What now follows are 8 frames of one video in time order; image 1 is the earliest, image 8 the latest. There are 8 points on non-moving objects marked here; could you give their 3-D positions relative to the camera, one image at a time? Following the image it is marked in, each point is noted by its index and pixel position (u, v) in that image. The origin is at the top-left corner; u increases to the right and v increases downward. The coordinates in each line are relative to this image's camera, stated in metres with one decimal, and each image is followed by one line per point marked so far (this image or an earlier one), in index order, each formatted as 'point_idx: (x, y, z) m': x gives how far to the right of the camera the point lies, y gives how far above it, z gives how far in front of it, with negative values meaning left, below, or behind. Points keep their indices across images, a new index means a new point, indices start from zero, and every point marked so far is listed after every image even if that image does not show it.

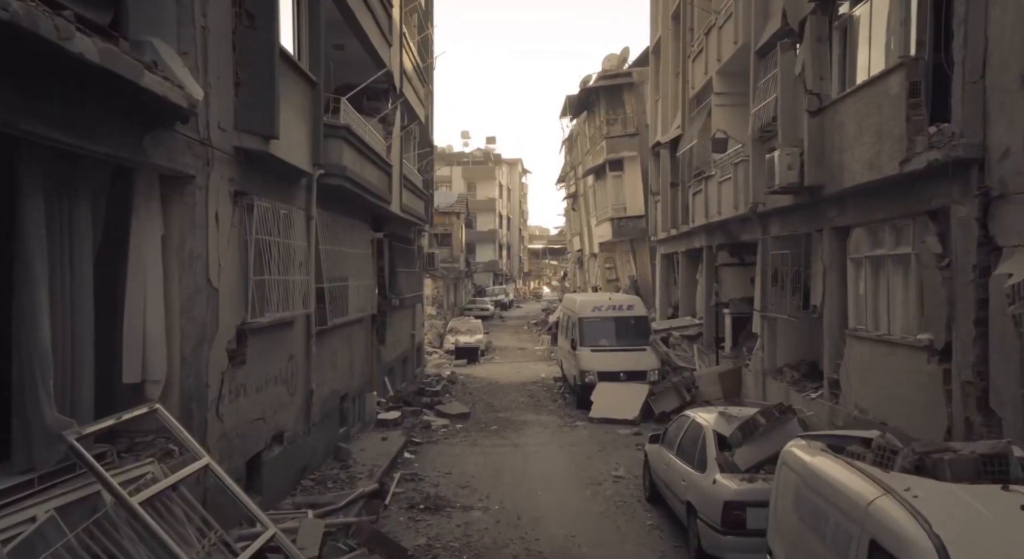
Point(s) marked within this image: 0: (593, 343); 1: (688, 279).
0: (+1.6, -1.3, +16.4) m
1: (+4.2, 0.0, +19.3) m
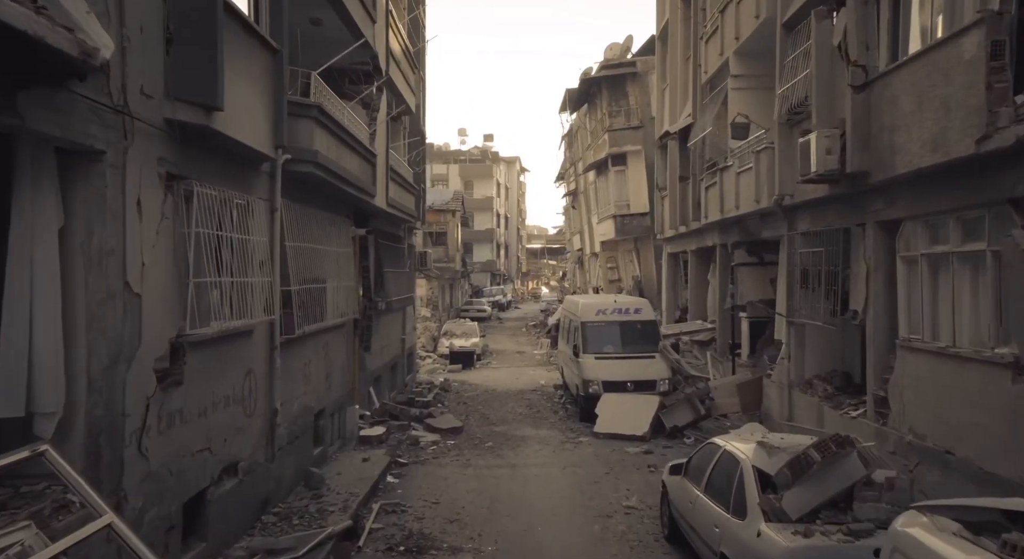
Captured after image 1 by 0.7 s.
0: (+1.6, -1.3, +15.1) m
1: (+4.1, 0.0, +18.0) m
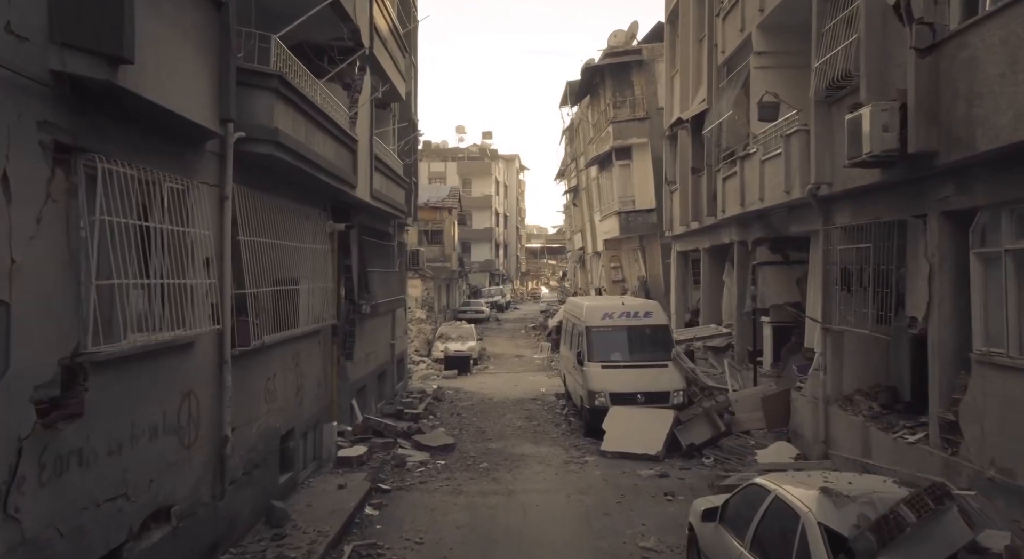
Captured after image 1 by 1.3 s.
0: (+1.5, -1.3, +13.7) m
1: (+4.1, 0.0, +16.7) m
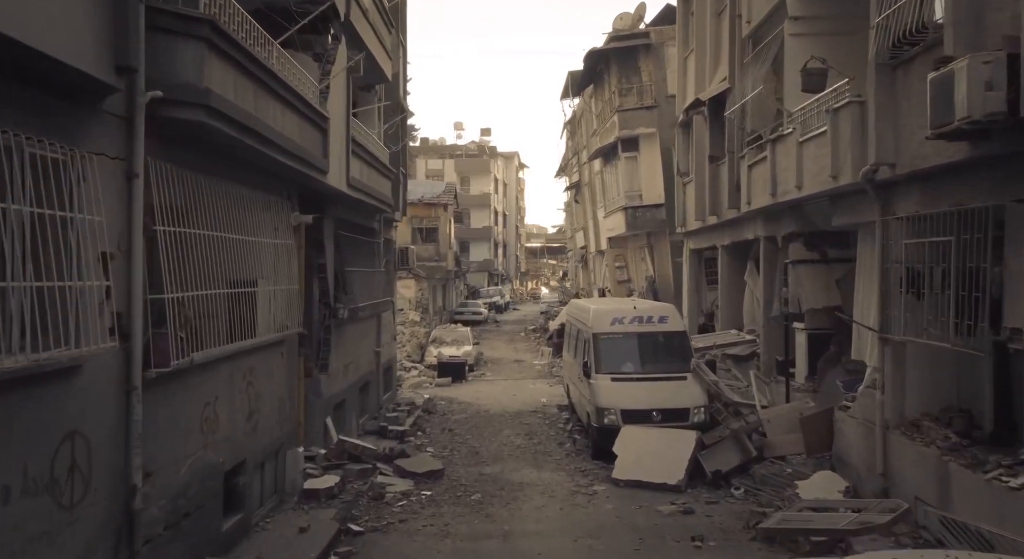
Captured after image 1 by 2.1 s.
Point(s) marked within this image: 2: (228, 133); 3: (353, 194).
0: (+1.5, -1.3, +12.1) m
1: (+4.1, 0.0, +15.0) m
2: (-2.3, +1.2, +6.5) m
3: (-2.3, +1.2, +11.7) m
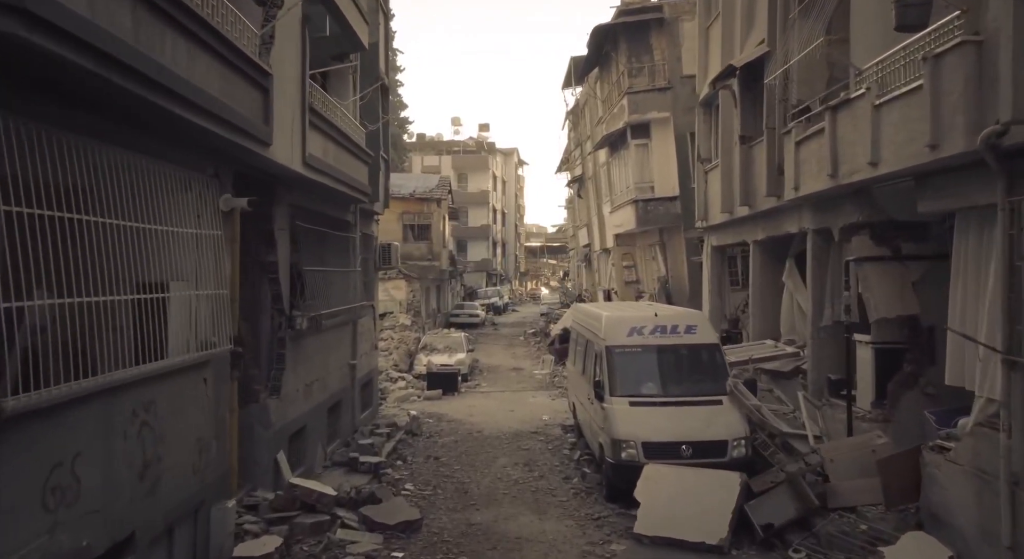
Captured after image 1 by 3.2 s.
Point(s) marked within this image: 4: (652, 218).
0: (+1.5, -1.4, +9.9) m
1: (+4.0, -0.1, +12.9) m
2: (-2.3, +1.2, +4.4) m
3: (-2.3, +1.2, +9.5) m
4: (+3.4, +1.5, +19.8) m
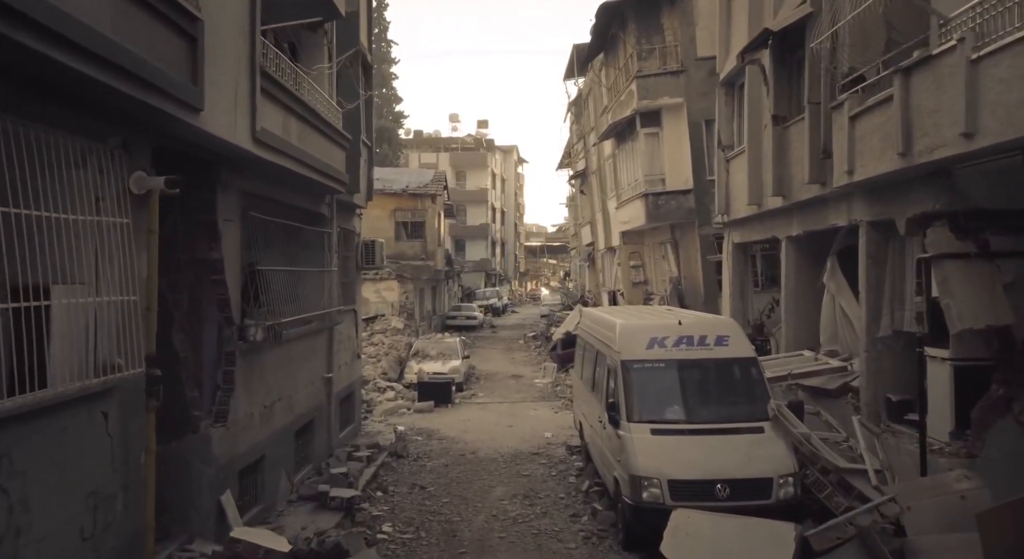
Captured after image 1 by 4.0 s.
0: (+1.4, -1.4, +8.3) m
1: (+4.0, -0.1, +11.2) m
2: (-2.3, +1.1, +2.7) m
3: (-2.4, +1.2, +7.9) m
4: (+3.4, +1.5, +18.1) m
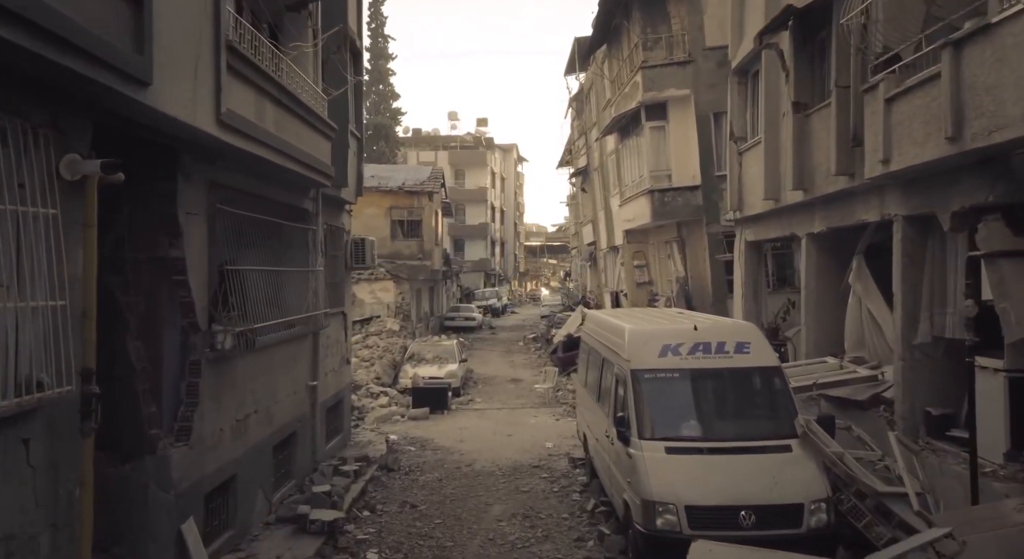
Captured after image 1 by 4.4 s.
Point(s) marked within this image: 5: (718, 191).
0: (+1.4, -1.4, +7.4) m
1: (+4.0, -0.1, +10.4) m
2: (-2.4, +1.1, +1.9) m
3: (-2.4, +1.2, +7.0) m
4: (+3.4, +1.5, +17.3) m
5: (+4.5, +1.9, +17.6) m
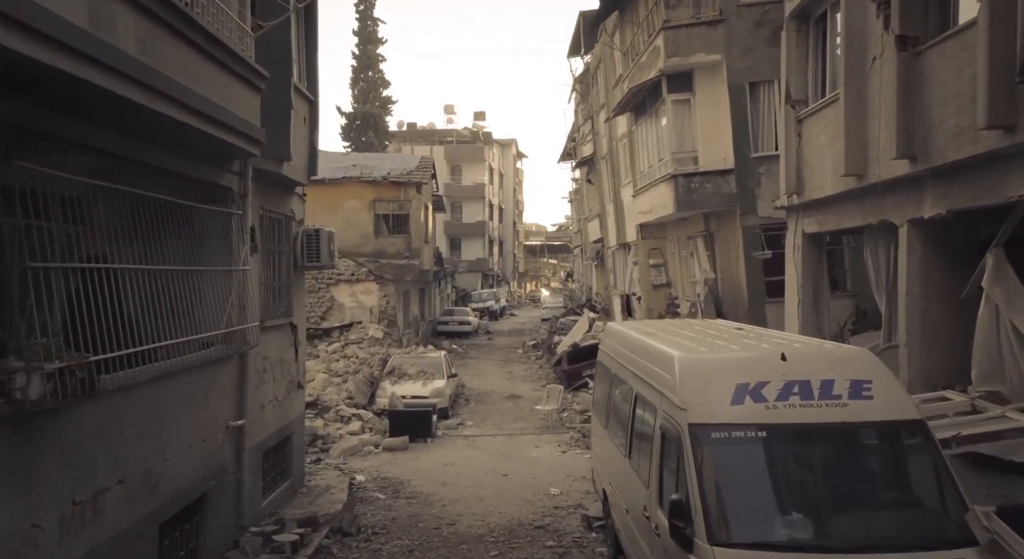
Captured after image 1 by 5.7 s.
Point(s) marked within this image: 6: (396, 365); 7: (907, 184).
0: (+1.4, -1.4, +4.6) m
1: (+3.9, -0.1, +7.6) m
2: (-2.4, +1.1, -1.0) m
3: (-2.4, +1.2, +4.2) m
4: (+3.3, +1.4, +14.4) m
5: (+4.4, +1.9, +14.8) m
6: (-2.4, -1.8, +17.0) m
7: (+3.7, +0.9, +7.6) m
